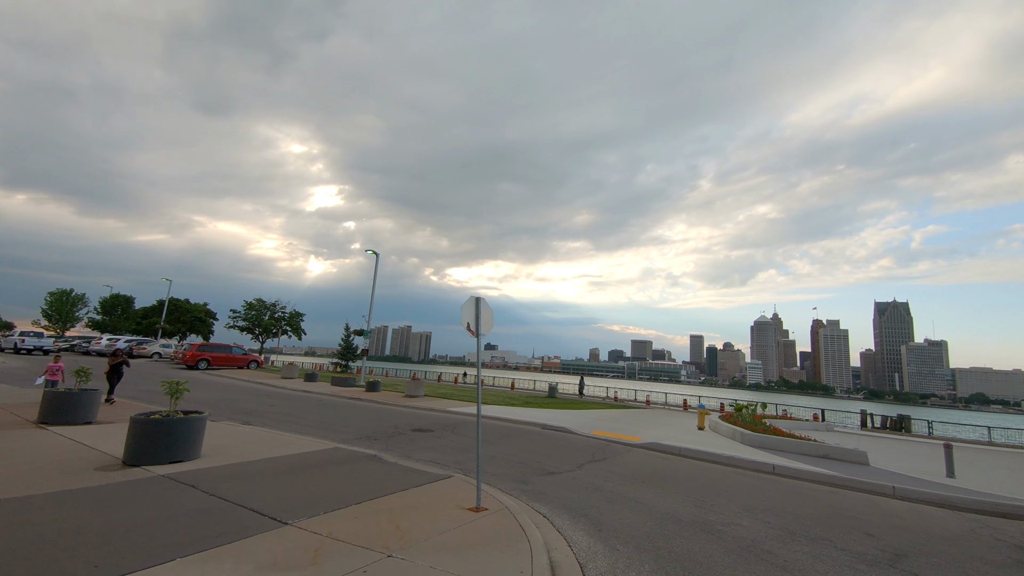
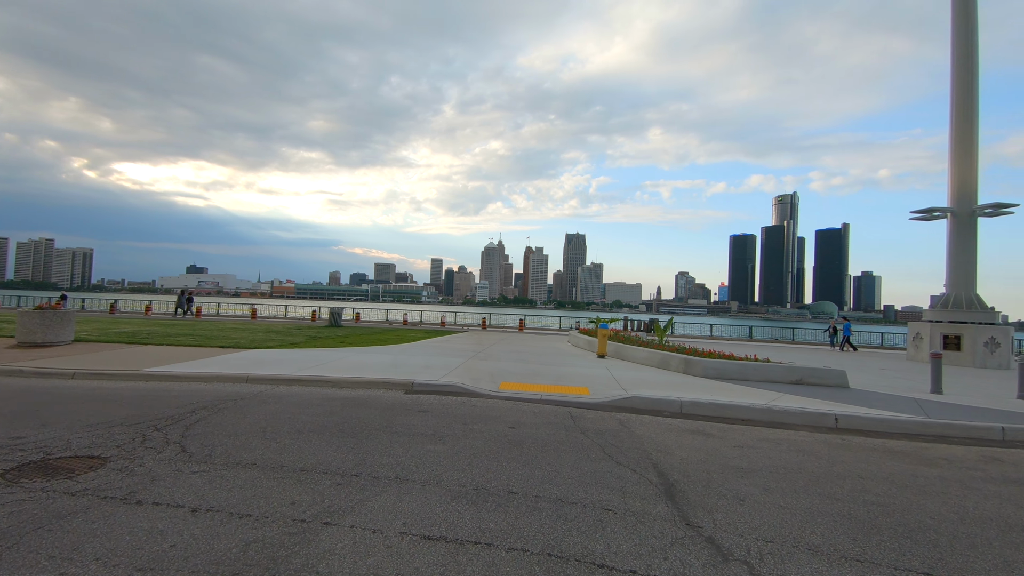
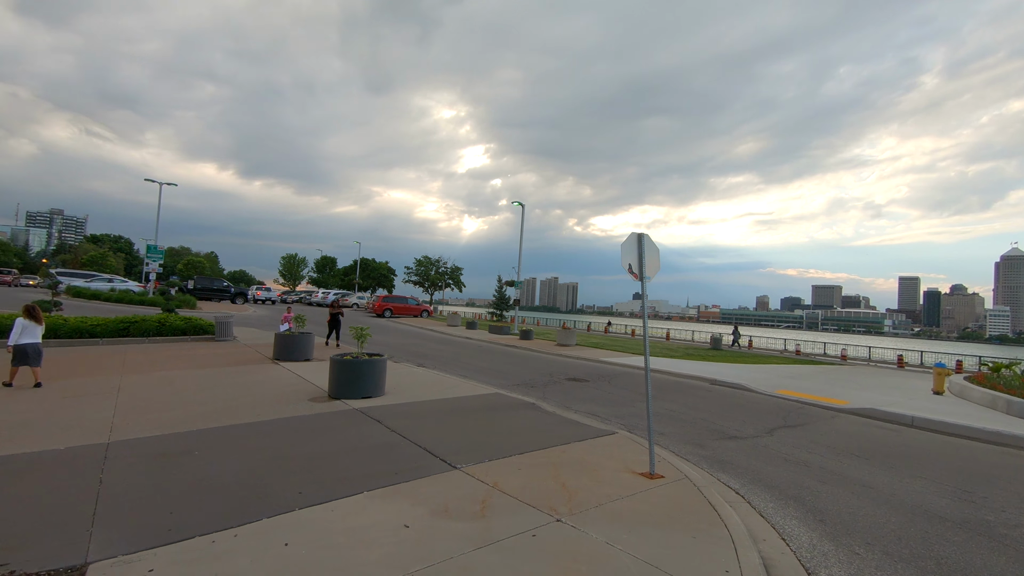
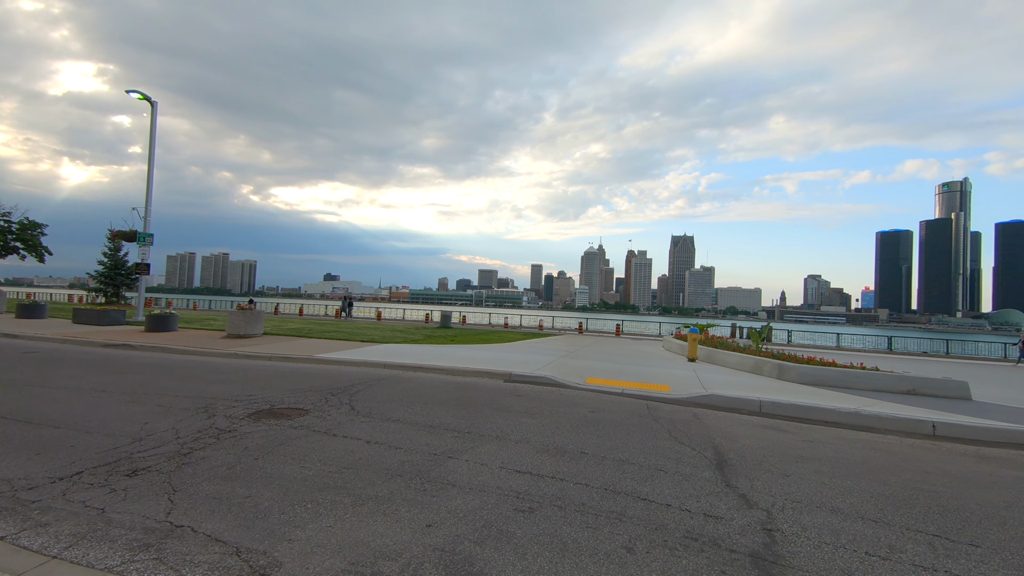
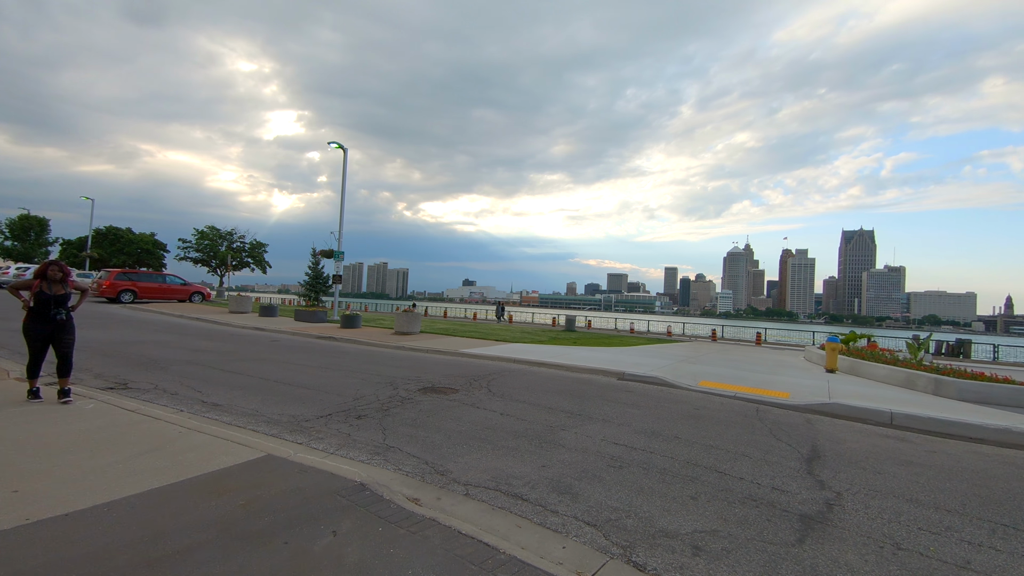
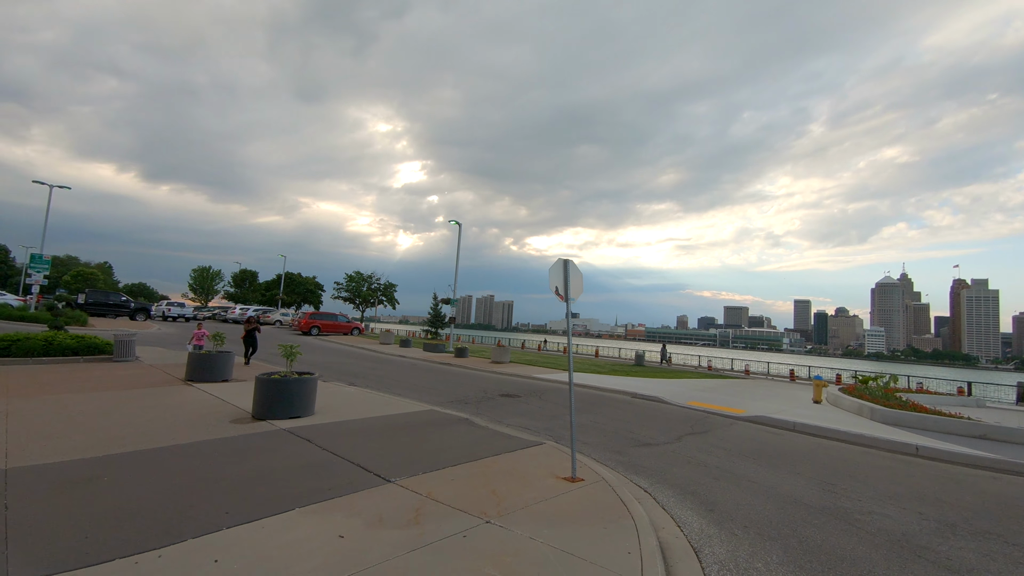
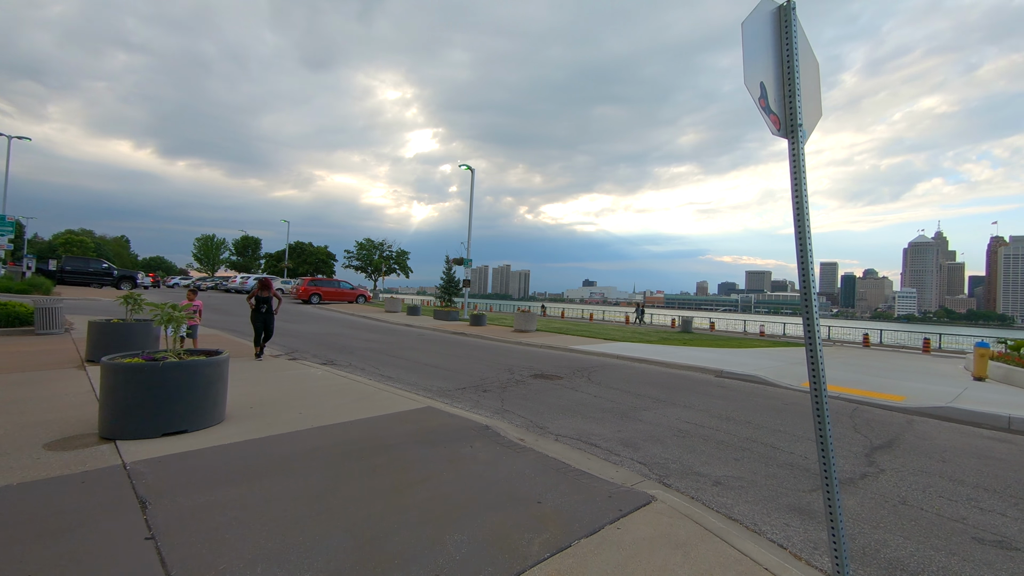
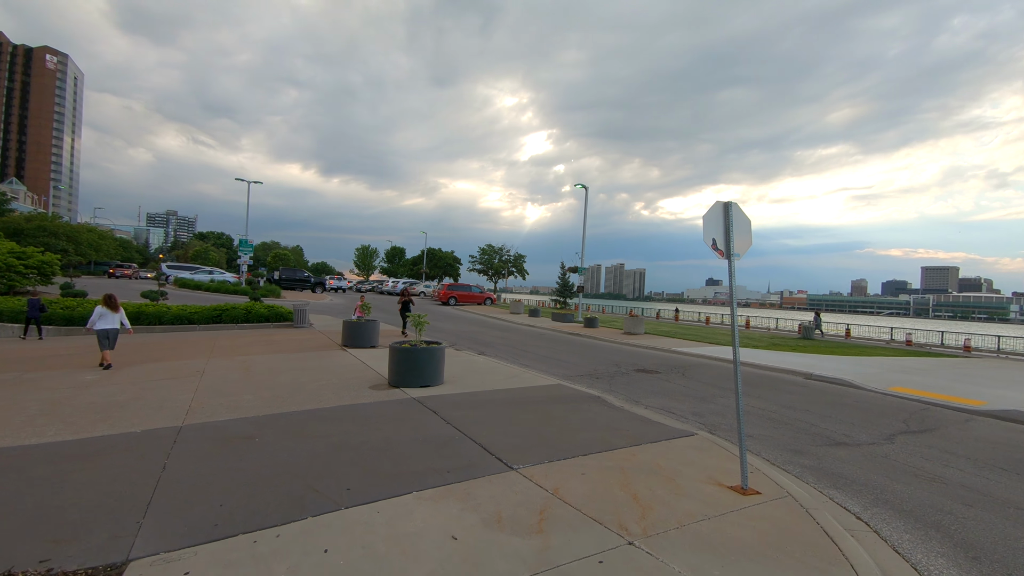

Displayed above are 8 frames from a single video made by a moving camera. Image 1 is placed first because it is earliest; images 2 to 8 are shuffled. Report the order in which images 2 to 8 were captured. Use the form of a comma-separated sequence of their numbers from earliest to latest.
6, 3, 8, 7, 5, 4, 2
